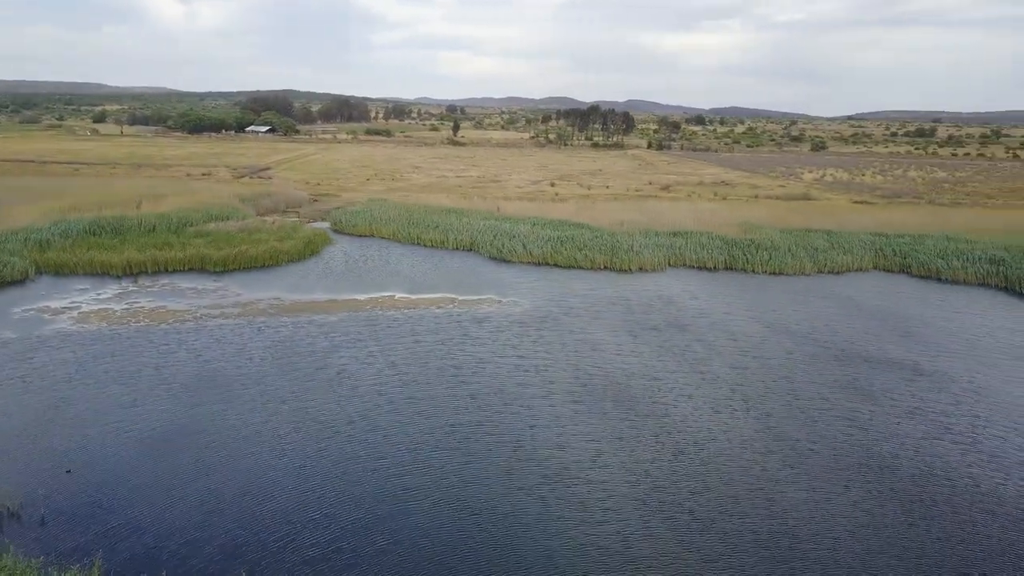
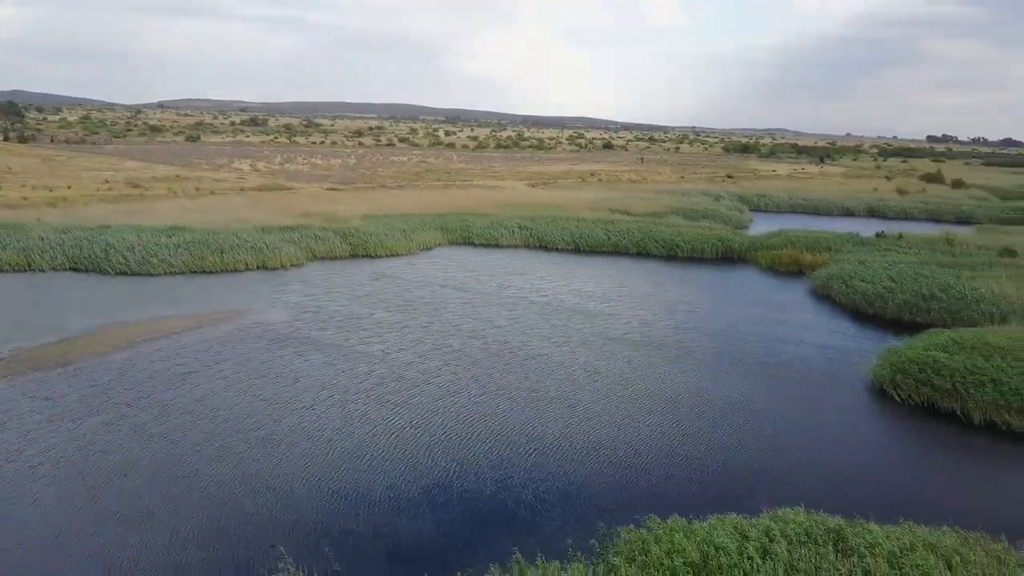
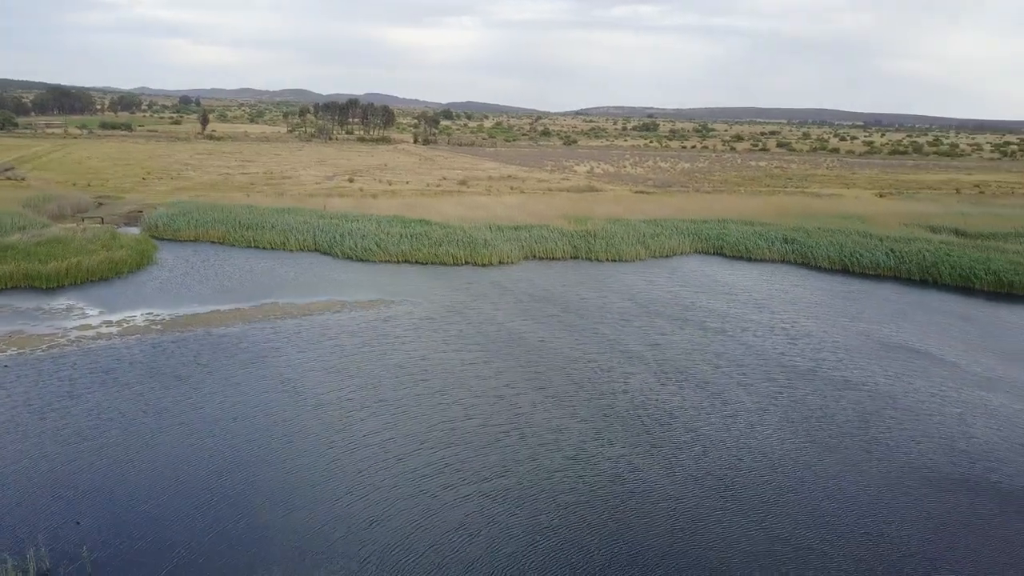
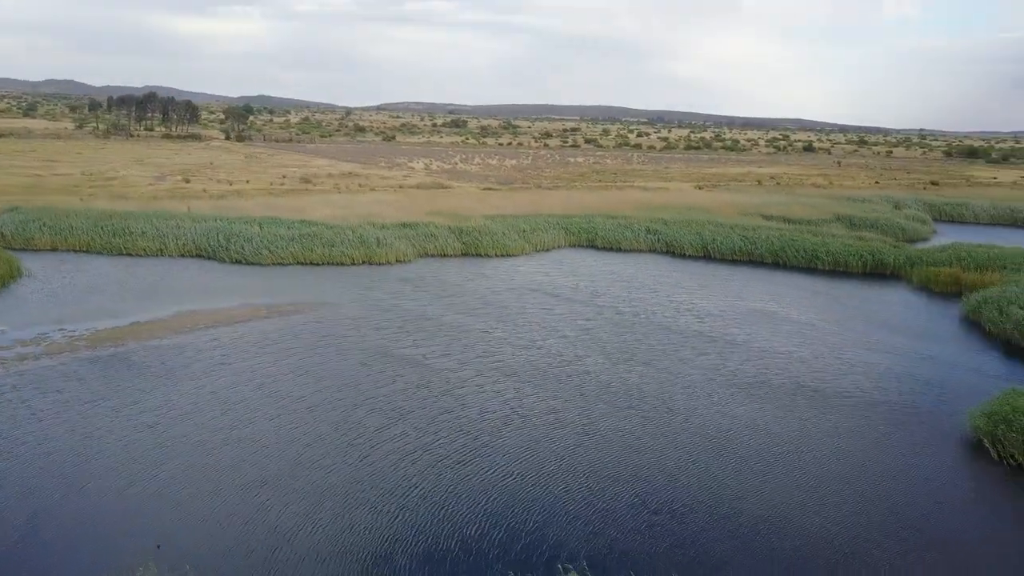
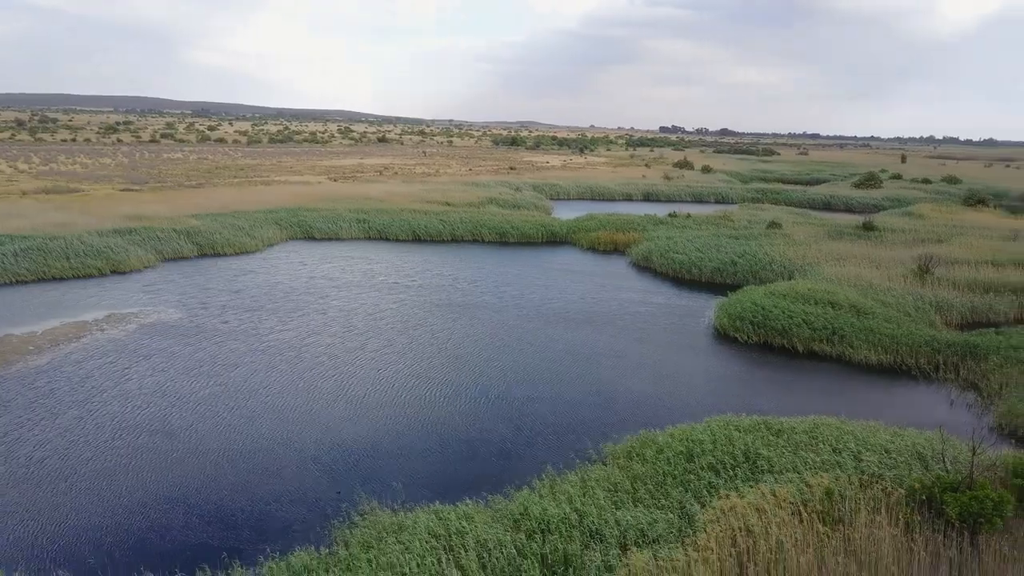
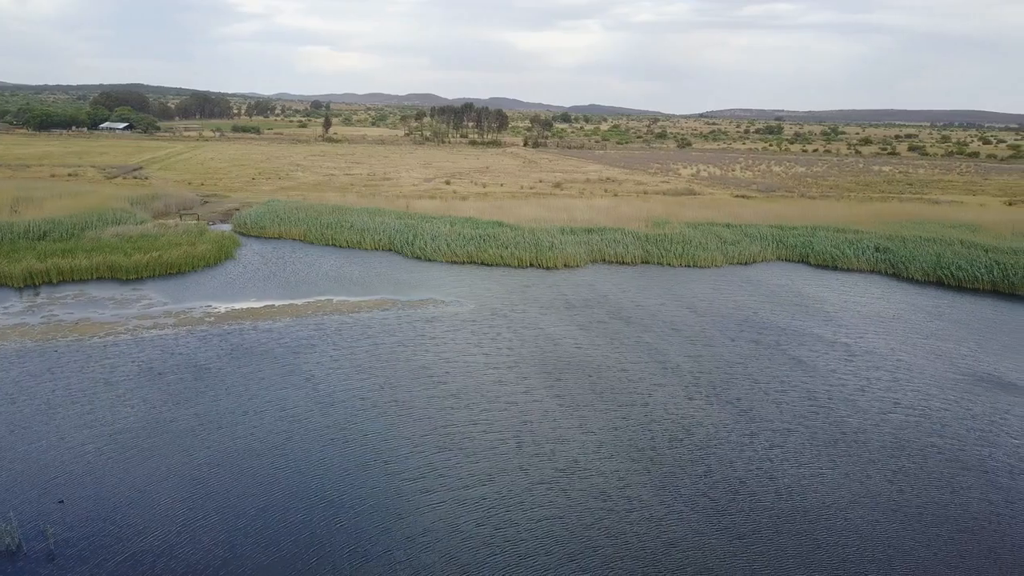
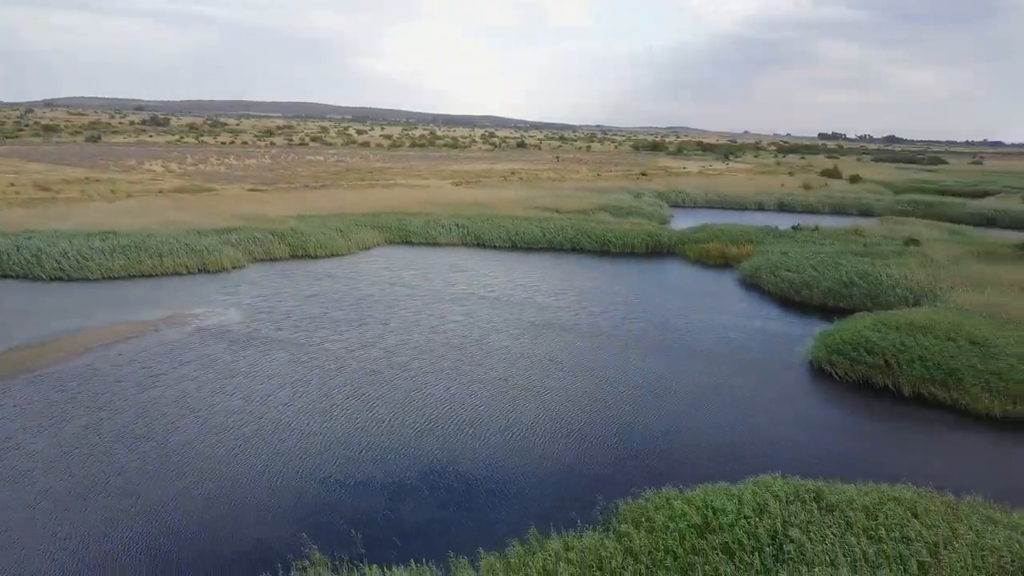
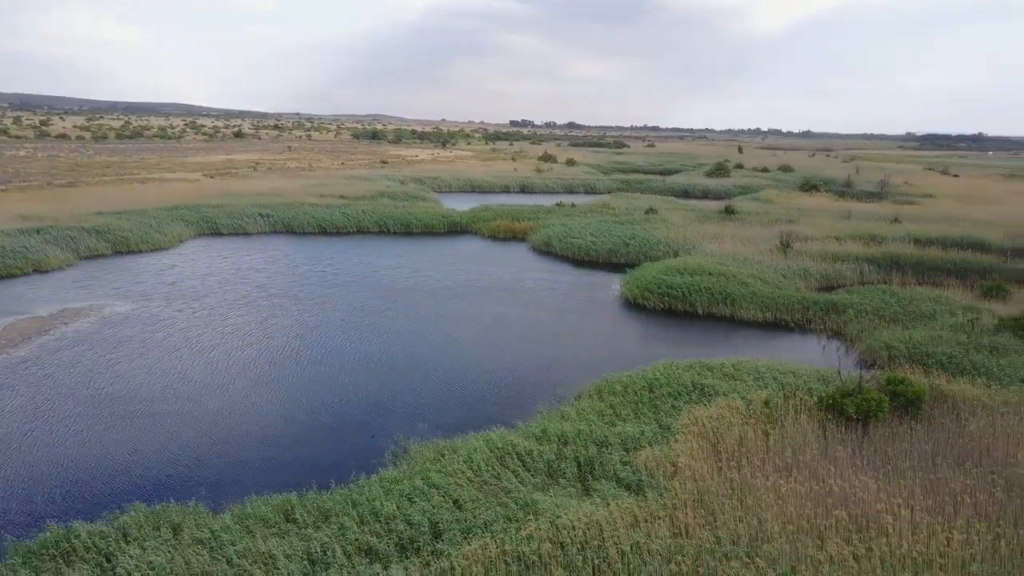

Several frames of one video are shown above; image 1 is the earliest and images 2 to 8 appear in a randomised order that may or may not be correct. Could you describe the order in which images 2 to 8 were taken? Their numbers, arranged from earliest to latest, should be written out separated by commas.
6, 3, 4, 2, 7, 5, 8
